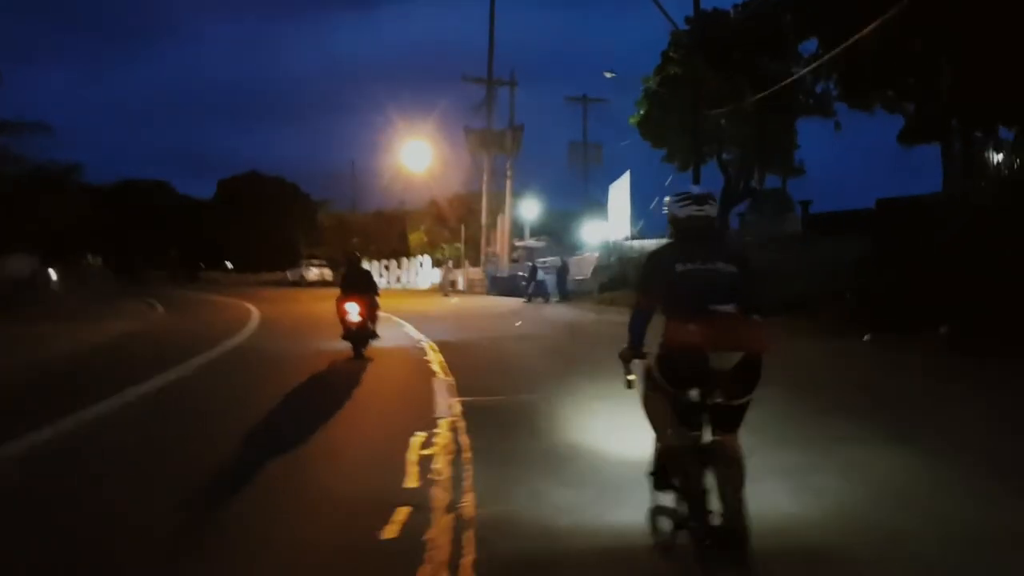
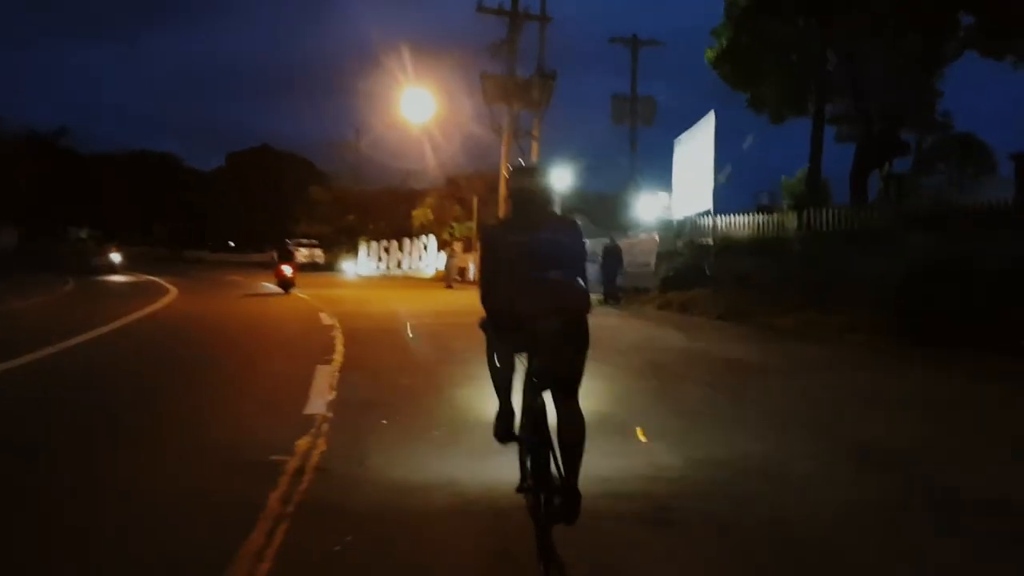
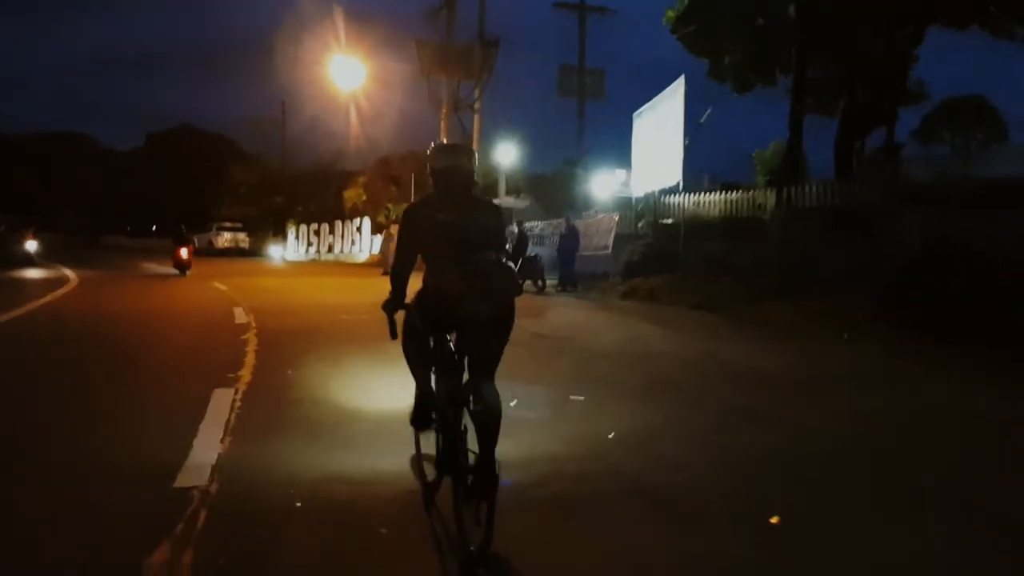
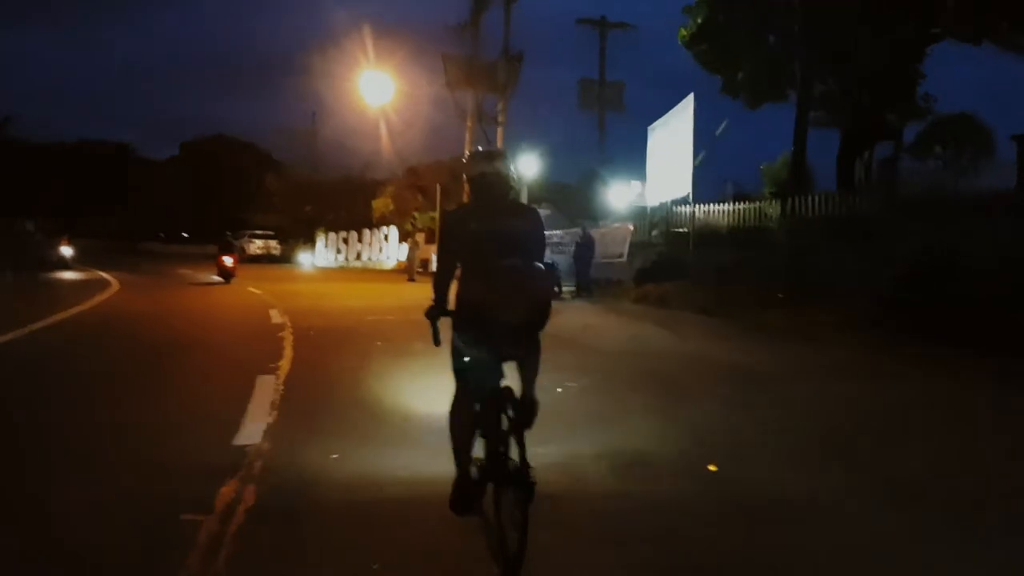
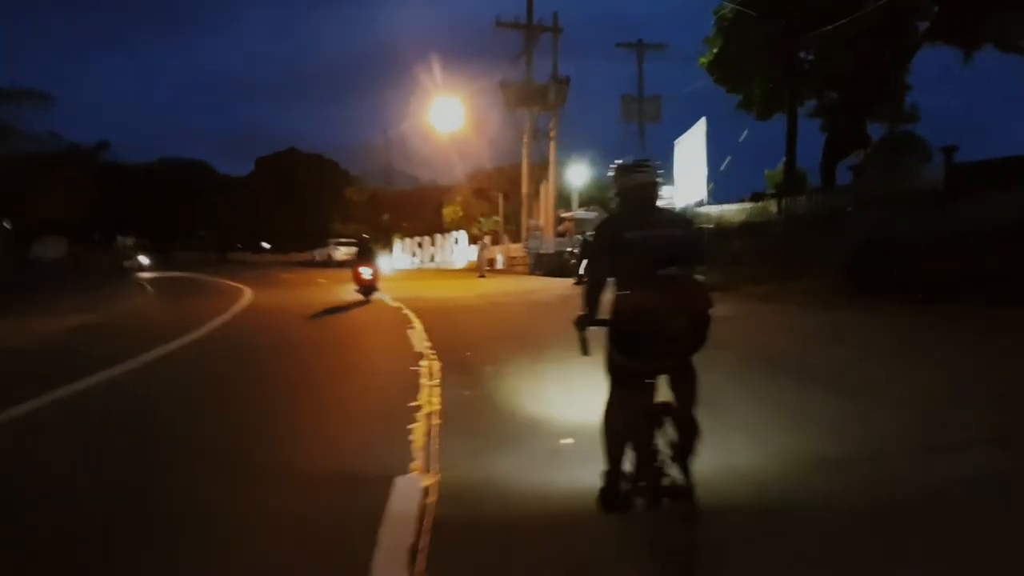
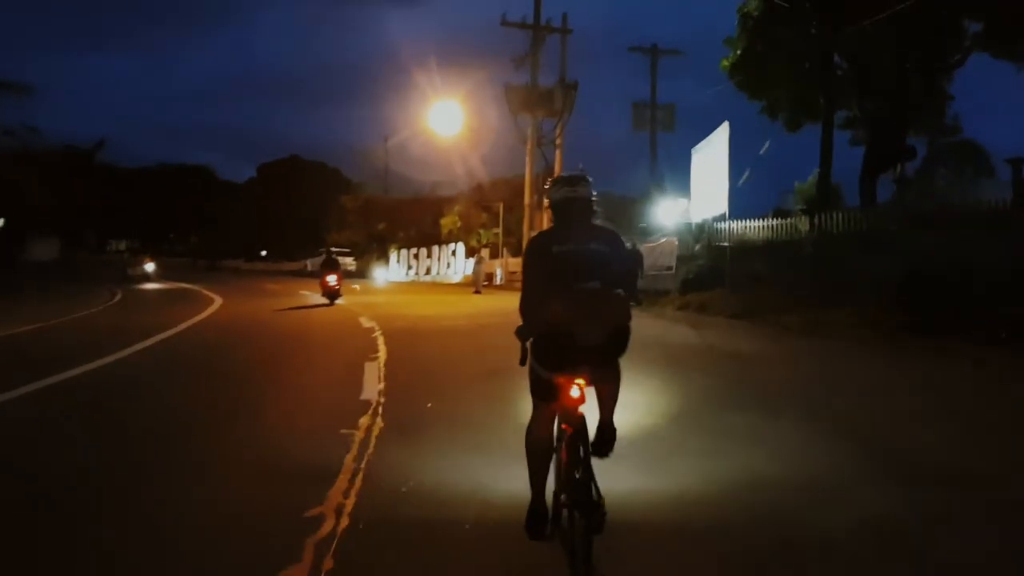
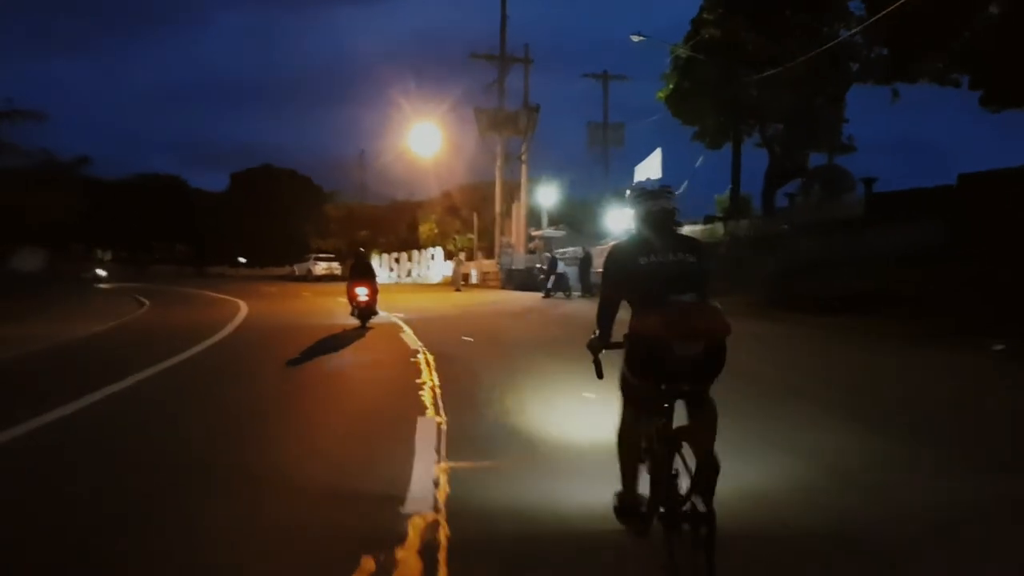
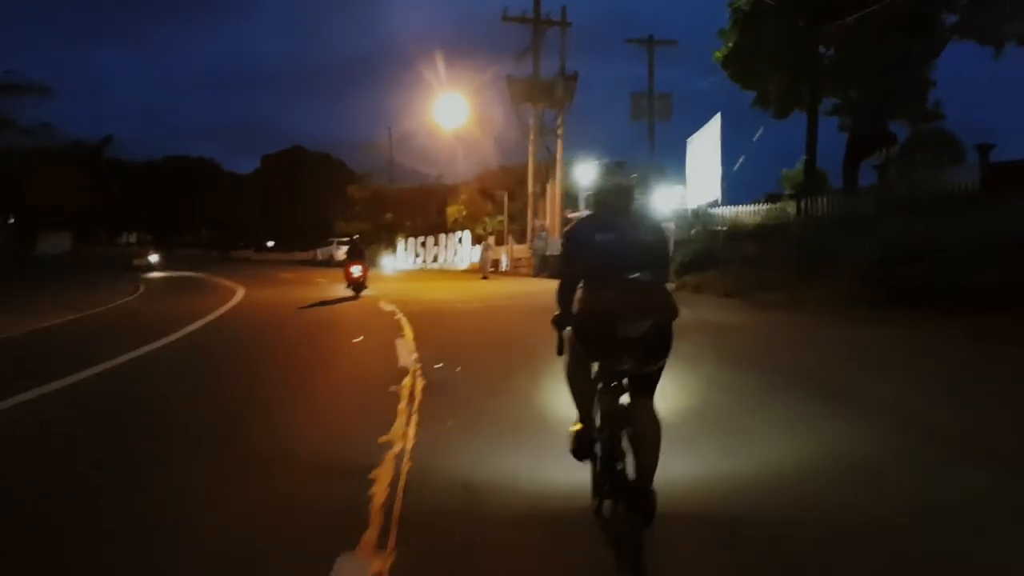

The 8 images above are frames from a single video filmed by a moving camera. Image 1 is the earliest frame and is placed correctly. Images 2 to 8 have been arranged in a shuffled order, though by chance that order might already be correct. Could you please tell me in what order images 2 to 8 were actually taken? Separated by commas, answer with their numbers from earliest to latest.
7, 5, 8, 6, 2, 4, 3
